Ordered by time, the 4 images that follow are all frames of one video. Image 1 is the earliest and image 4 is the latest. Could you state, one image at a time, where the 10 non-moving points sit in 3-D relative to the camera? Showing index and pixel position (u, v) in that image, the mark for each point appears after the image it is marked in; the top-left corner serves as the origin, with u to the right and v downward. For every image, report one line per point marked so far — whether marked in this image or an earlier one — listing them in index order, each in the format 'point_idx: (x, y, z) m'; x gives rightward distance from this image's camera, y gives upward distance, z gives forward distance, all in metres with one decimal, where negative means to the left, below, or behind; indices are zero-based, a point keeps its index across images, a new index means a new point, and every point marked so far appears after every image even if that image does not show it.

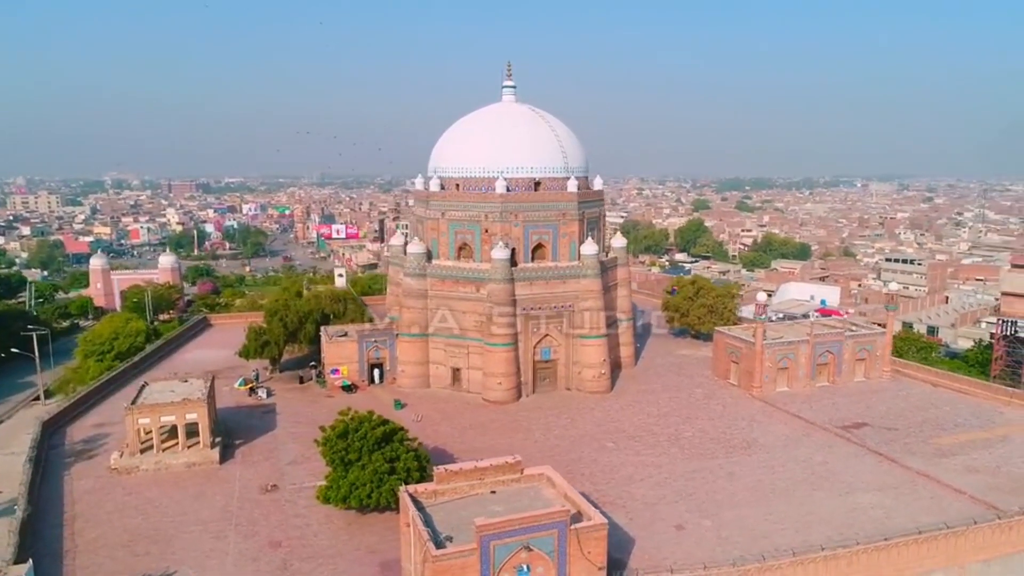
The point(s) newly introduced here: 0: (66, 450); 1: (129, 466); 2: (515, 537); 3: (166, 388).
0: (-11.3, -4.1, +18.7) m
1: (-9.0, -4.2, +17.4) m
2: (+0.1, -3.7, +11.1) m
3: (-8.9, -2.6, +18.9) m
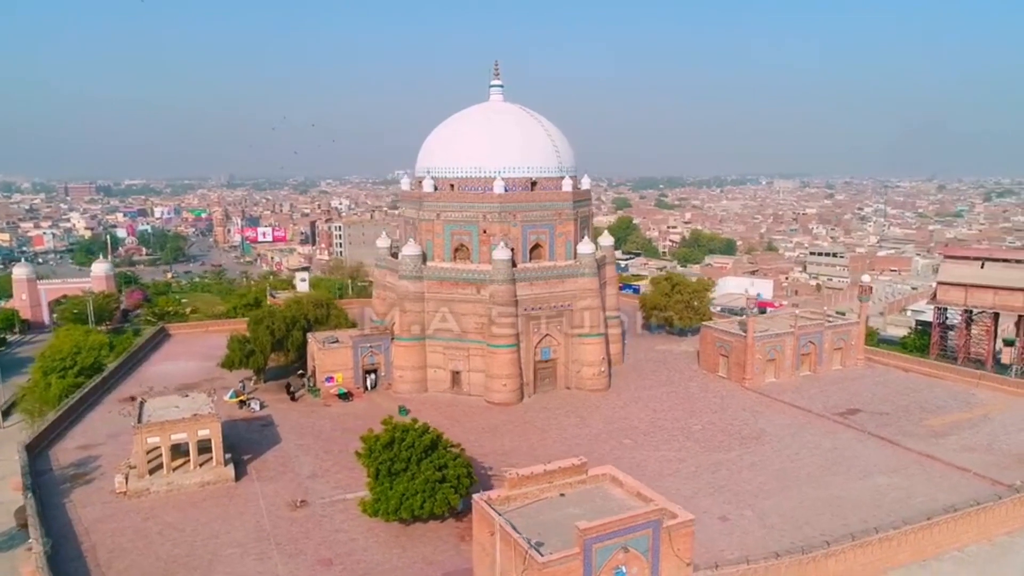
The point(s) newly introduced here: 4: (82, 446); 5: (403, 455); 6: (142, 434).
0: (-10.6, -4.4, +17.3) m
1: (-8.2, -4.4, +16.2) m
2: (+1.5, -3.7, +11.0) m
3: (-8.3, -2.8, +17.8) m
4: (-11.1, -4.1, +19.0) m
5: (-2.1, -3.3, +14.6) m
6: (-8.2, -3.2, +16.3) m
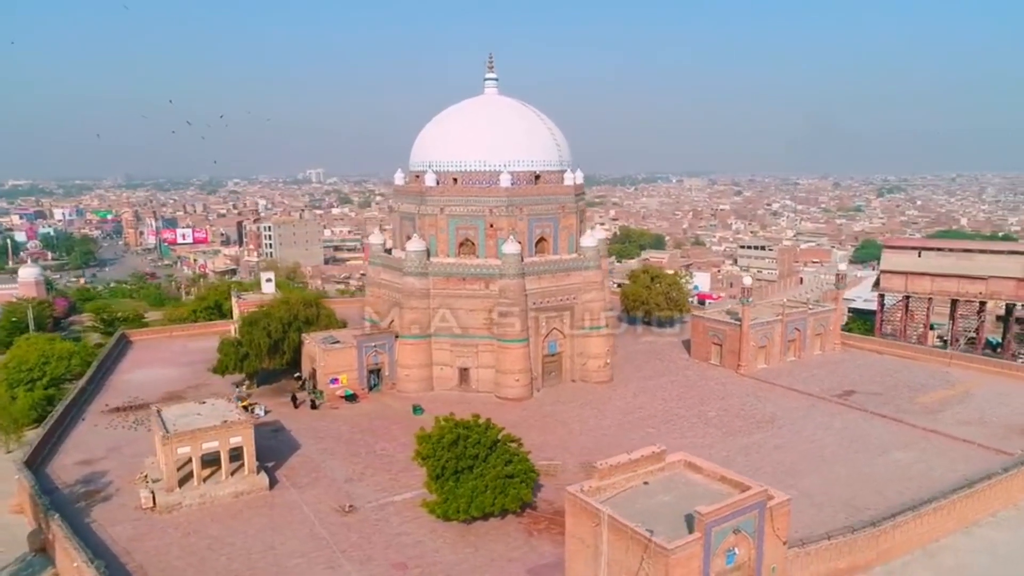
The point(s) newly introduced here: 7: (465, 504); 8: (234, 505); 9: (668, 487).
0: (-9.6, -4.4, +15.9) m
1: (-7.0, -4.4, +15.2) m
2: (+3.3, -3.5, +11.2) m
3: (-7.3, -2.8, +16.7) m
4: (-10.2, -4.1, +17.6) m
5: (-0.8, -3.2, +14.2) m
6: (-7.0, -3.2, +15.2) m
7: (-0.9, -4.1, +14.0) m
8: (-5.9, -4.6, +15.6) m
9: (+2.7, -3.5, +12.9) m
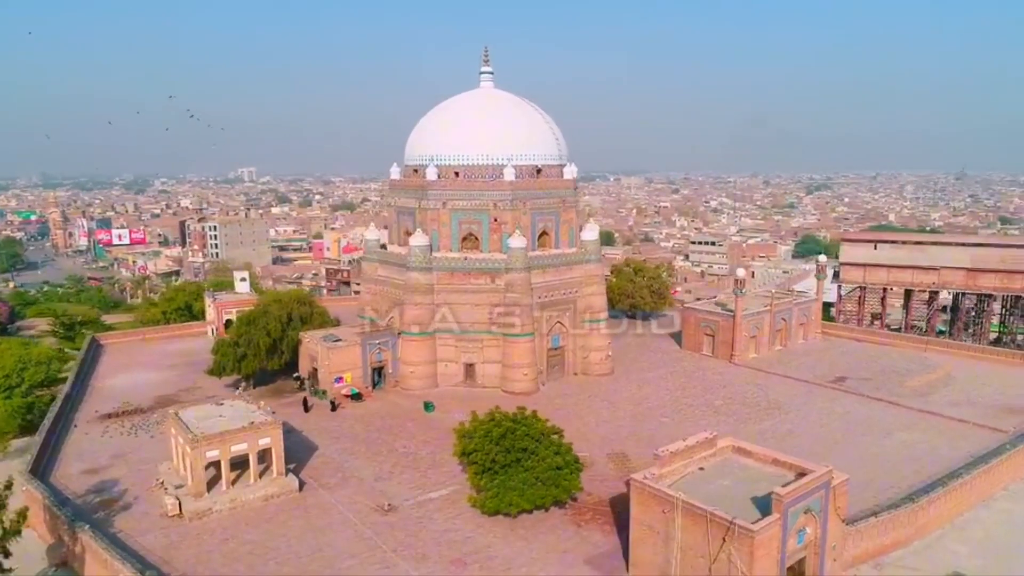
0: (-8.7, -4.4, +15.0) m
1: (-6.1, -4.3, +14.5) m
2: (+4.5, -3.3, +11.4) m
3: (-6.6, -2.7, +16.0) m
4: (-9.5, -4.1, +16.6) m
5: (+0.1, -3.0, +14.1) m
6: (-6.2, -3.1, +14.5) m
7: (+0.1, -3.9, +13.9) m
8: (-5.0, -4.5, +15.0) m
9: (+3.8, -3.2, +13.1) m
